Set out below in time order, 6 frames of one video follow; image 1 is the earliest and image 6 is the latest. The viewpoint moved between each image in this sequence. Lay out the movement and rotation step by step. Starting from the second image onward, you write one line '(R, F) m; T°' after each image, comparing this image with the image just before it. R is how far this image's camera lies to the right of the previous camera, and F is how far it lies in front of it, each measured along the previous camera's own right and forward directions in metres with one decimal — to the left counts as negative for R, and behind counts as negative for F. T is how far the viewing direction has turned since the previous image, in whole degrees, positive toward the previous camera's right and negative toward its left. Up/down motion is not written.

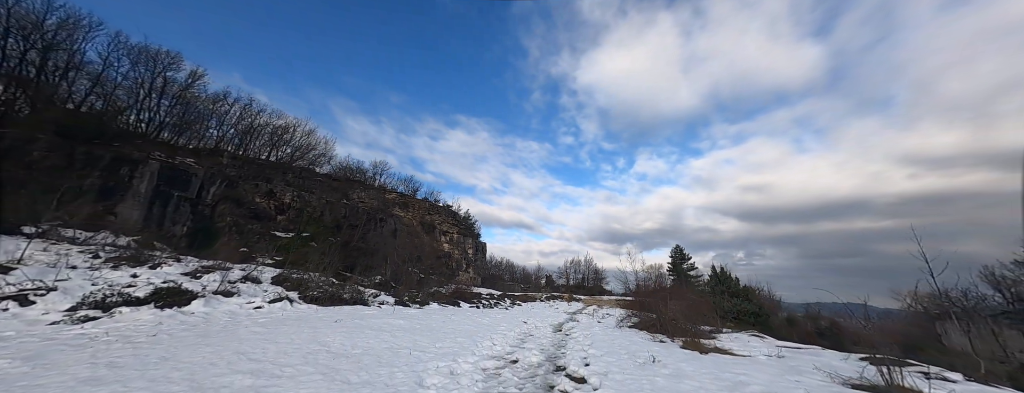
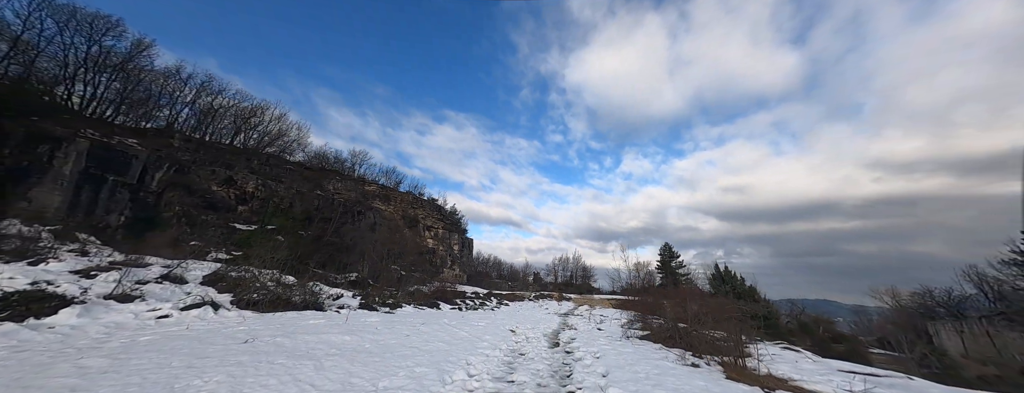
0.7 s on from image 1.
(0.0, +1.5) m; +2°
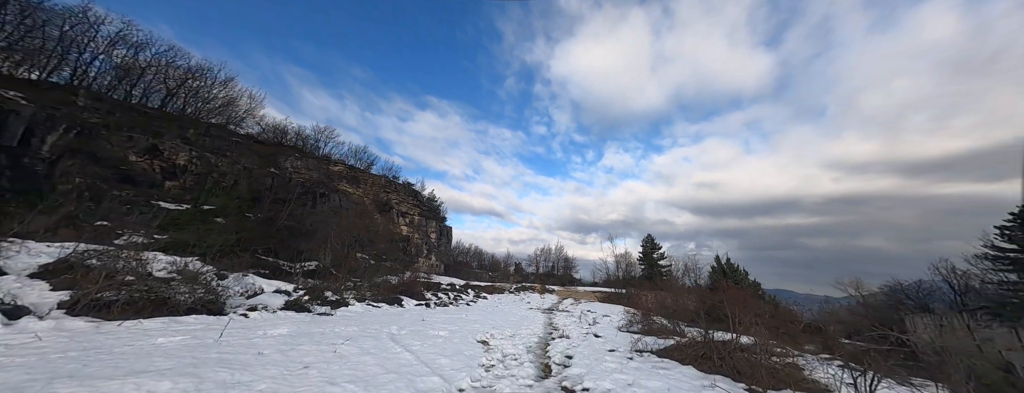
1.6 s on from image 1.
(+0.1, +2.0) m; +4°
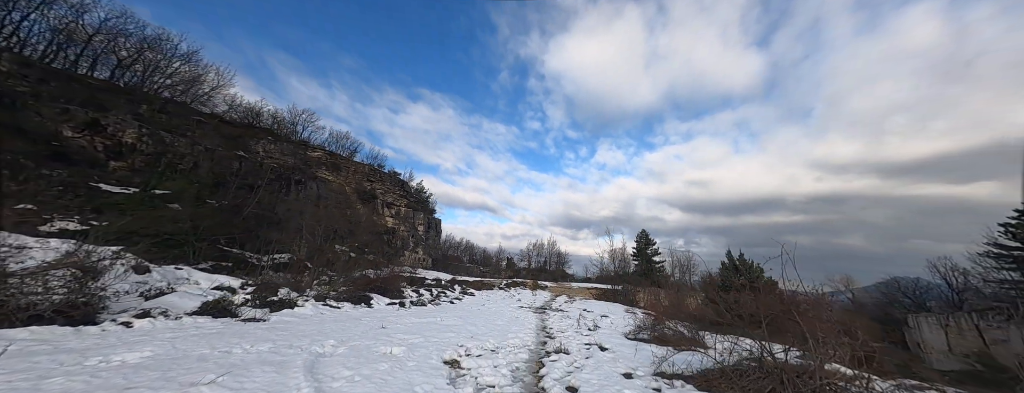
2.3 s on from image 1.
(+0.1, +1.4) m; +1°
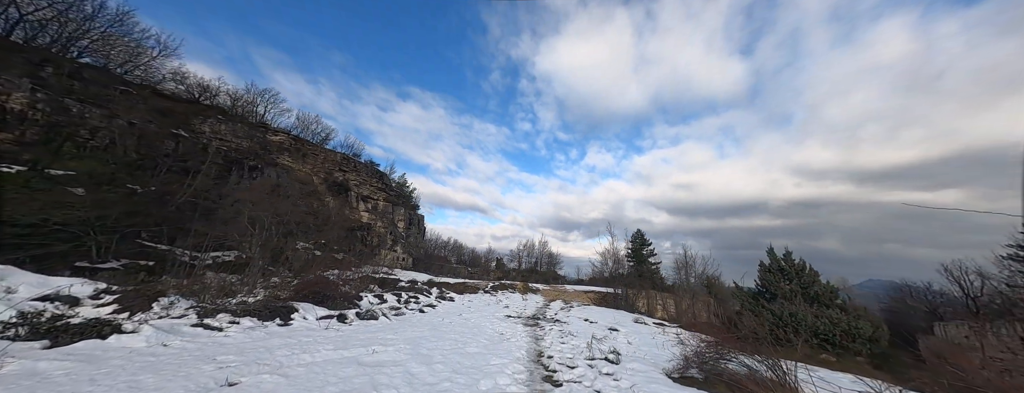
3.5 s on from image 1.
(+0.2, +2.5) m; +2°
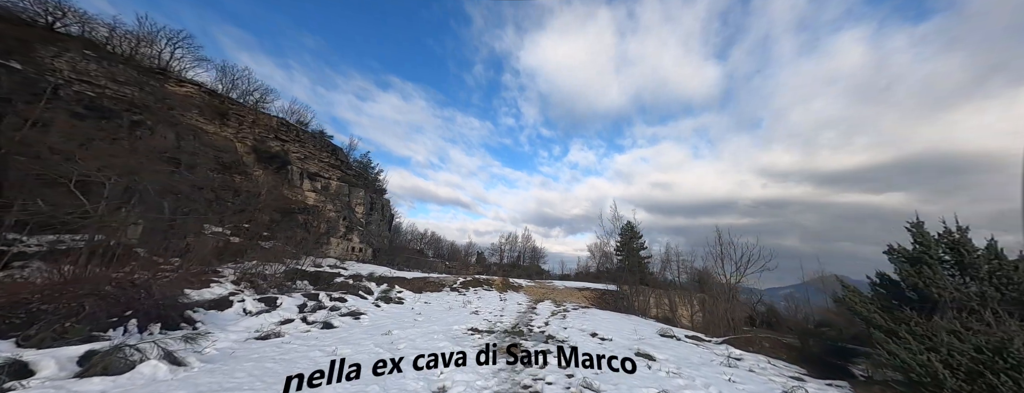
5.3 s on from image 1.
(+0.3, +3.9) m; +4°
